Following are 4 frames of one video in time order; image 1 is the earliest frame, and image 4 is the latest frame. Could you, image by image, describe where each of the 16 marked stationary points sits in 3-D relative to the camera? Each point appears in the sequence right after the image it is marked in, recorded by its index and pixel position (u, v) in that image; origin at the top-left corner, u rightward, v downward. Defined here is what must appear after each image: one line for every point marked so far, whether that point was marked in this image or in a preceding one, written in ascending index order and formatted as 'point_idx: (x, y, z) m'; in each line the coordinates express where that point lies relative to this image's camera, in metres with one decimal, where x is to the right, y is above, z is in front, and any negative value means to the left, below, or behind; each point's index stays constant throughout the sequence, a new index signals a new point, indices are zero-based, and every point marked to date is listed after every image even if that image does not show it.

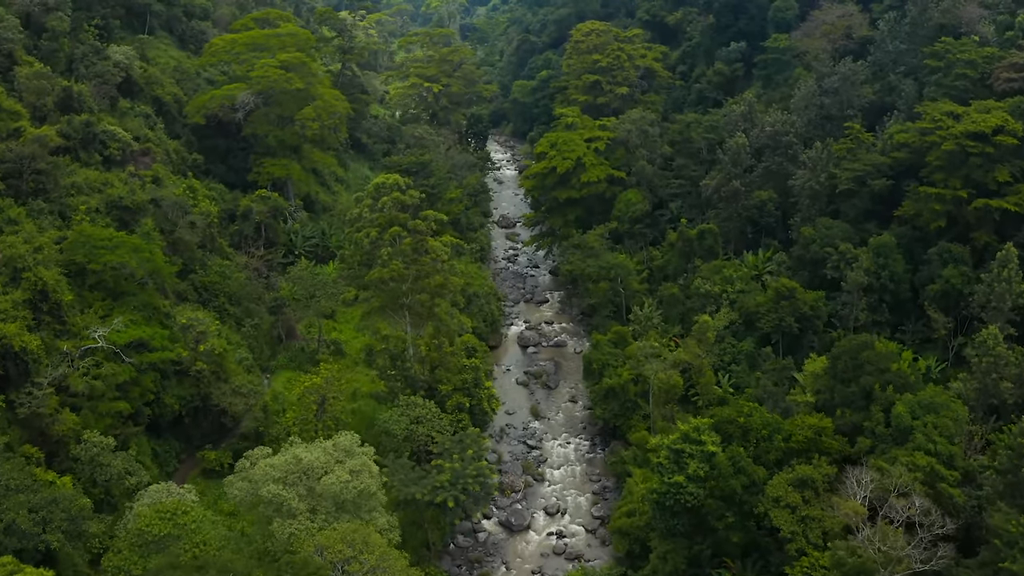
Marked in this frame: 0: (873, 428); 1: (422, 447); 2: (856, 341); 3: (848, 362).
0: (+8.1, -3.2, +17.2) m
1: (-2.3, -4.0, +19.3) m
2: (+8.4, -1.3, +18.5) m
3: (+8.2, -1.9, +18.5) m
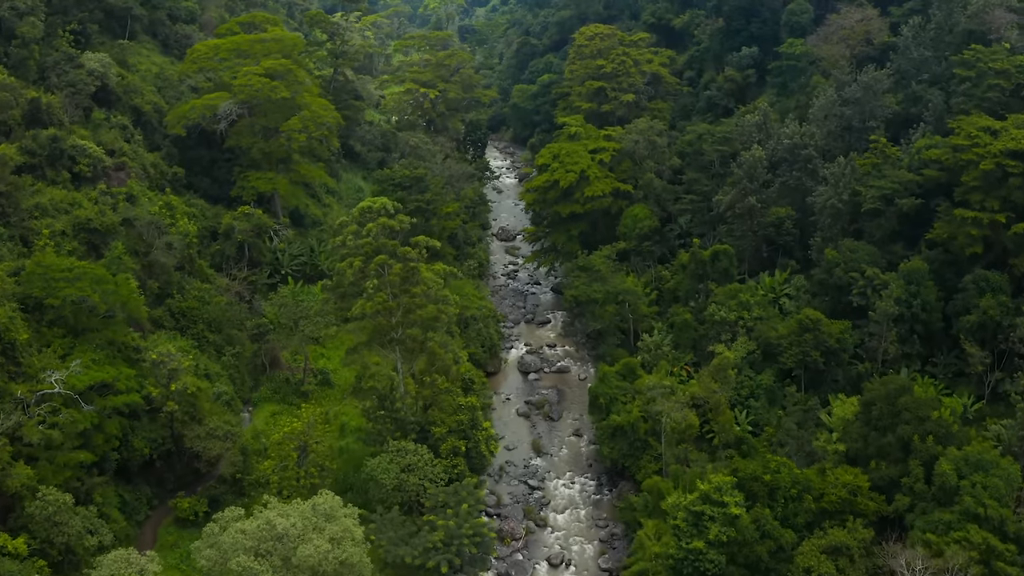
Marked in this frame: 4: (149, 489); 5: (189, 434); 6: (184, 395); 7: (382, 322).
0: (+8.1, -4.0, +15.5) m
1: (-2.3, -4.8, +17.6) m
2: (+8.4, -2.2, +16.8) m
3: (+8.2, -2.7, +16.8) m
4: (-9.1, -5.1, +19.2) m
5: (-8.2, -3.7, +19.3) m
6: (-8.4, -2.8, +19.6) m
7: (-3.1, -0.8, +18.3) m
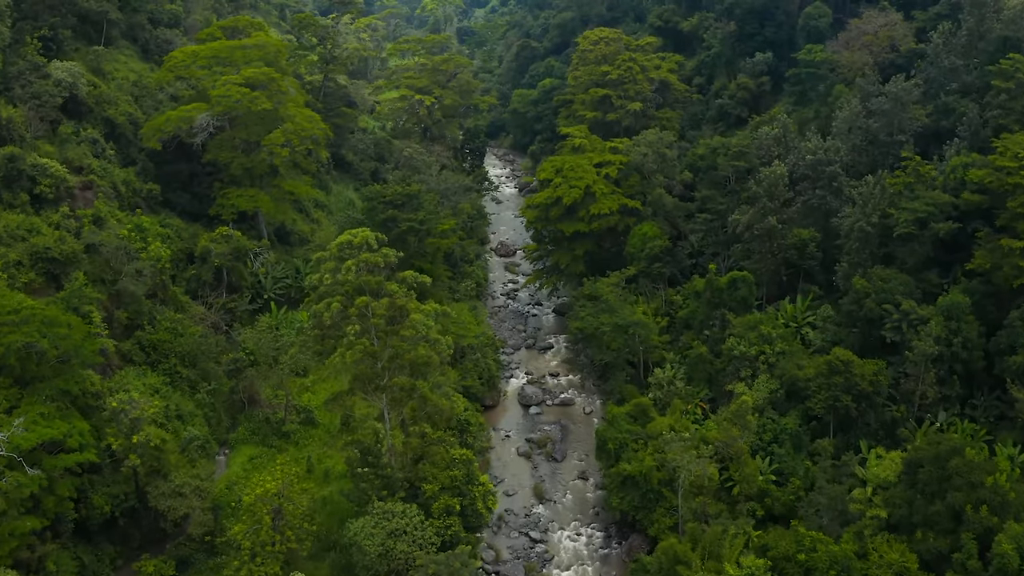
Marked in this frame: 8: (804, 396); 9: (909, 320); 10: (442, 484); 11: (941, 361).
0: (+8.1, -4.9, +13.6) m
1: (-2.3, -5.7, +15.6) m
2: (+8.4, -3.1, +14.9) m
3: (+8.2, -3.6, +14.9) m
4: (-9.1, -6.0, +17.3) m
5: (-8.2, -4.6, +17.4) m
6: (-8.5, -3.7, +17.7) m
7: (-3.1, -1.7, +16.4) m
8: (+7.5, -2.8, +19.6) m
9: (+10.1, -0.8, +19.3) m
10: (-1.6, -4.4, +17.1) m
11: (+10.6, -1.8, +18.8) m
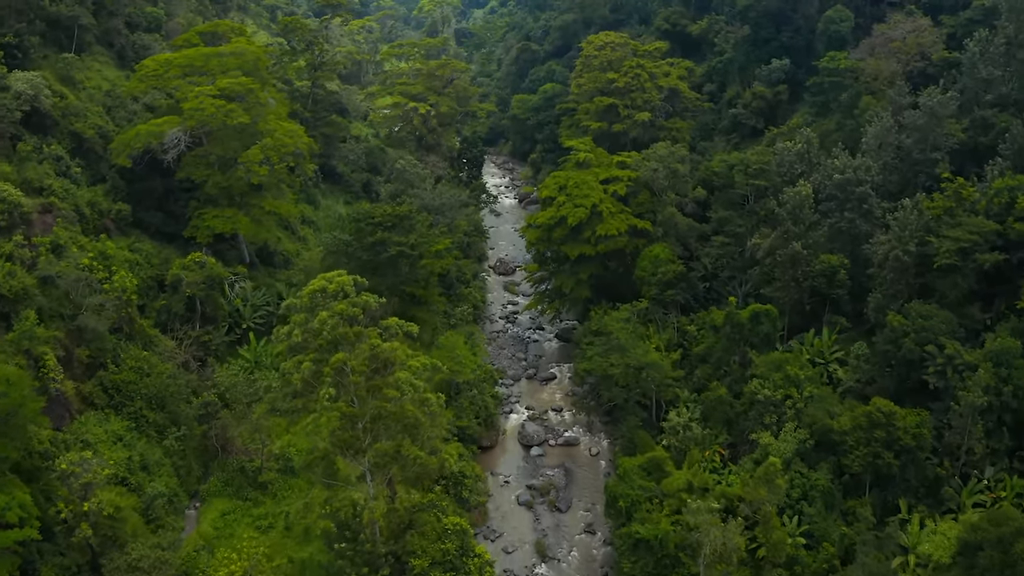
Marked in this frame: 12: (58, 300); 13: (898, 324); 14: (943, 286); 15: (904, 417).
0: (+8.1, -5.8, +11.6) m
1: (-2.3, -6.7, +13.7) m
2: (+8.4, -4.0, +12.9) m
3: (+8.2, -4.5, +12.9) m
4: (-9.1, -6.9, +15.4) m
5: (-8.2, -5.6, +15.4) m
6: (-8.5, -4.6, +15.7) m
7: (-3.1, -2.7, +14.4) m
8: (+7.5, -3.7, +17.7) m
9: (+10.1, -1.7, +17.4) m
10: (-1.6, -5.3, +15.1) m
11: (+10.6, -2.7, +16.8) m
12: (-11.3, -0.3, +19.0) m
13: (+9.4, -0.9, +18.5) m
14: (+10.9, +0.1, +19.3) m
15: (+8.7, -2.8, +16.9) m
